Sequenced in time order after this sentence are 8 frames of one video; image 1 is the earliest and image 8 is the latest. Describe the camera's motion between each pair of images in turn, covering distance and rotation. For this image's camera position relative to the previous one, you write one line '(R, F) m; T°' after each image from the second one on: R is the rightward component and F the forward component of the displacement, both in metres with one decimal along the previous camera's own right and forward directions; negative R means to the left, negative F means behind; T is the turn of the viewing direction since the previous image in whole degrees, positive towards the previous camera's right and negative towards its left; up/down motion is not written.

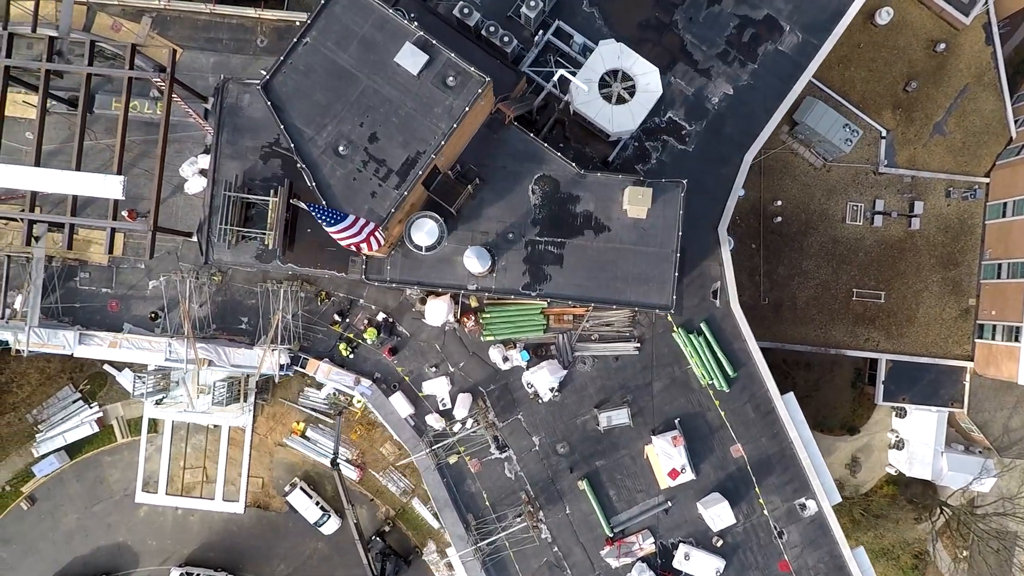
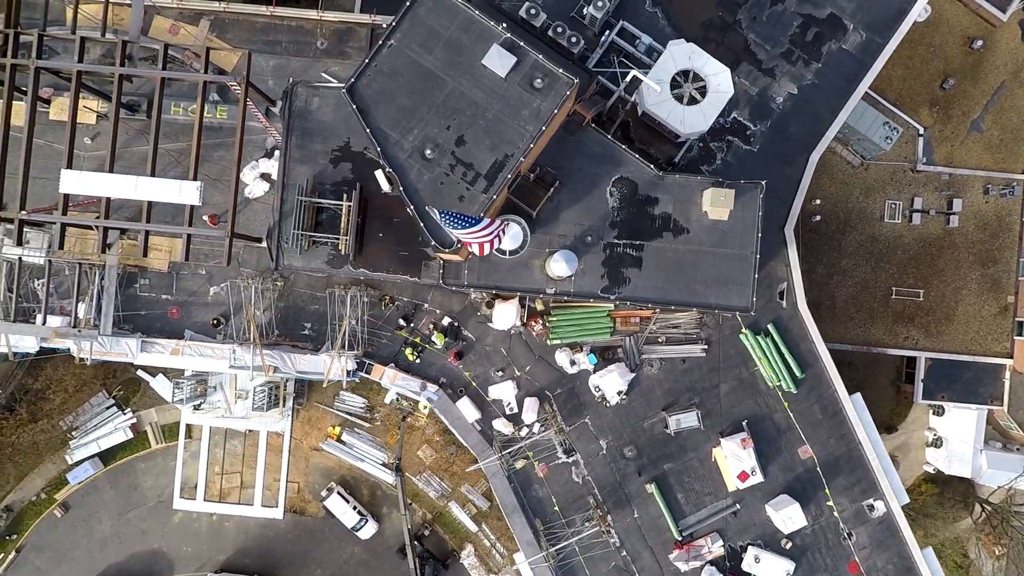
(-3.1, +0.2) m; 0°
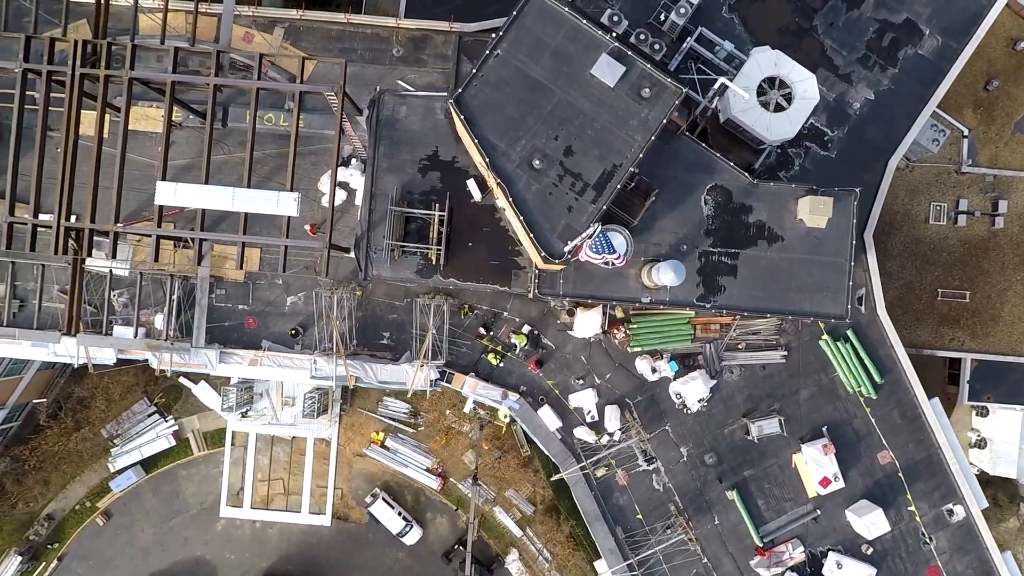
(-3.7, +0.1) m; 0°
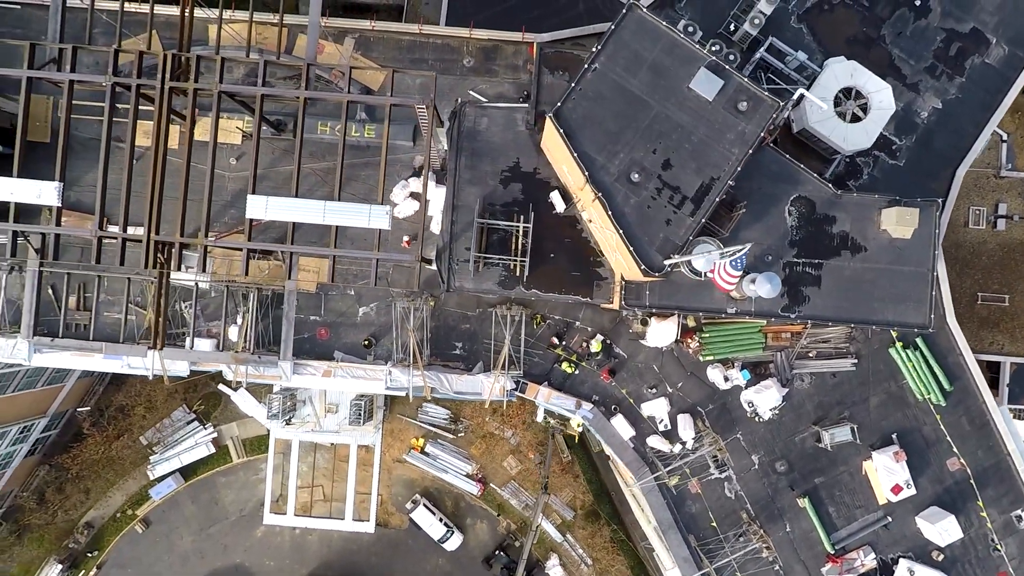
(-3.4, 0.0) m; 0°
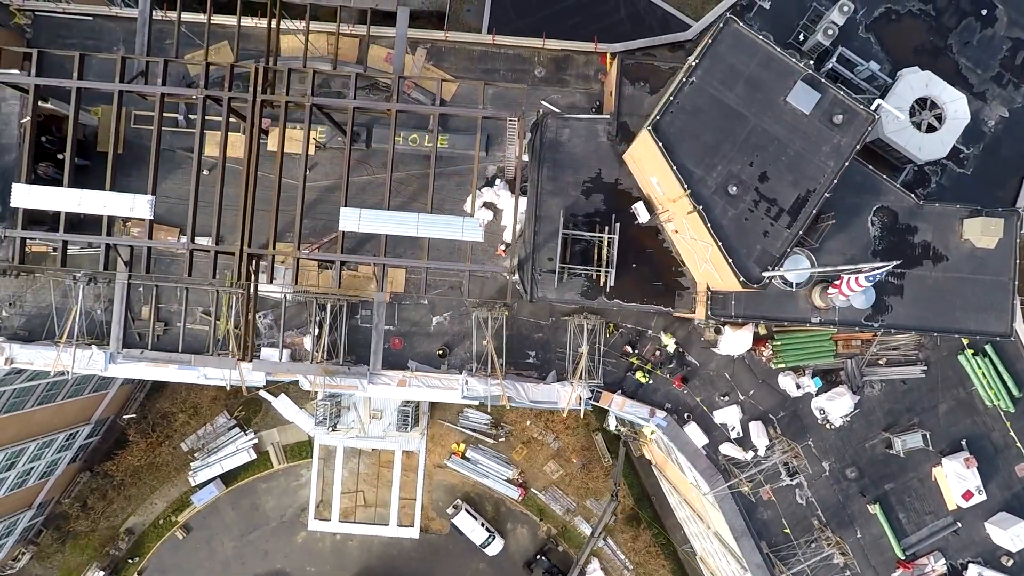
(-3.4, -0.1) m; 0°
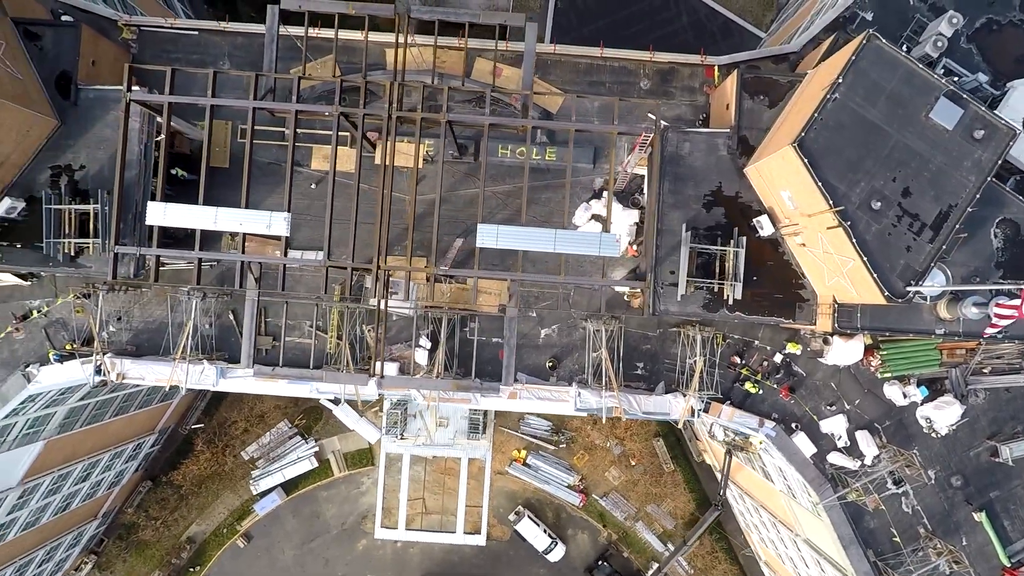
(-5.0, -0.1) m; 0°
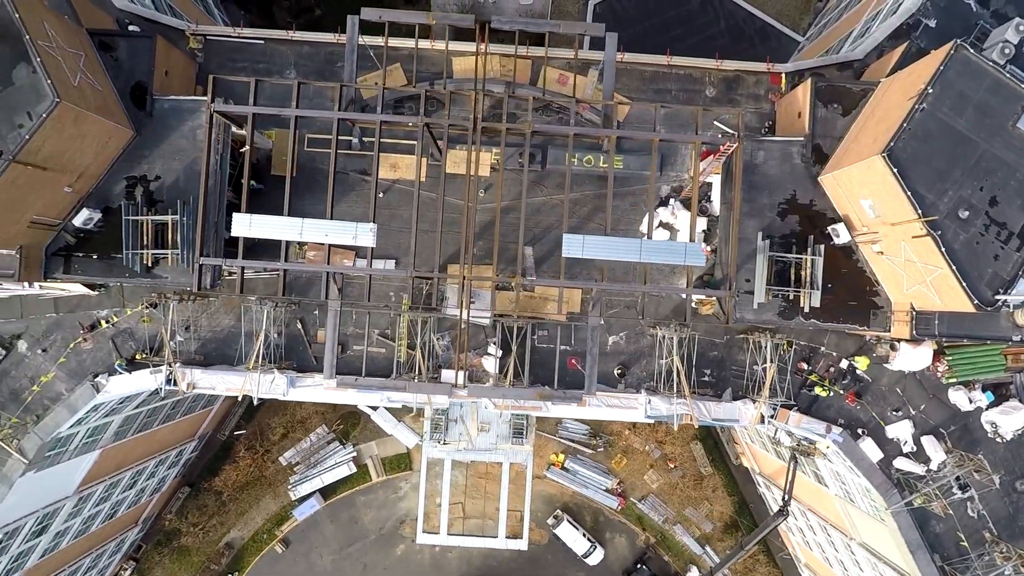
(-3.2, -0.1) m; 0°
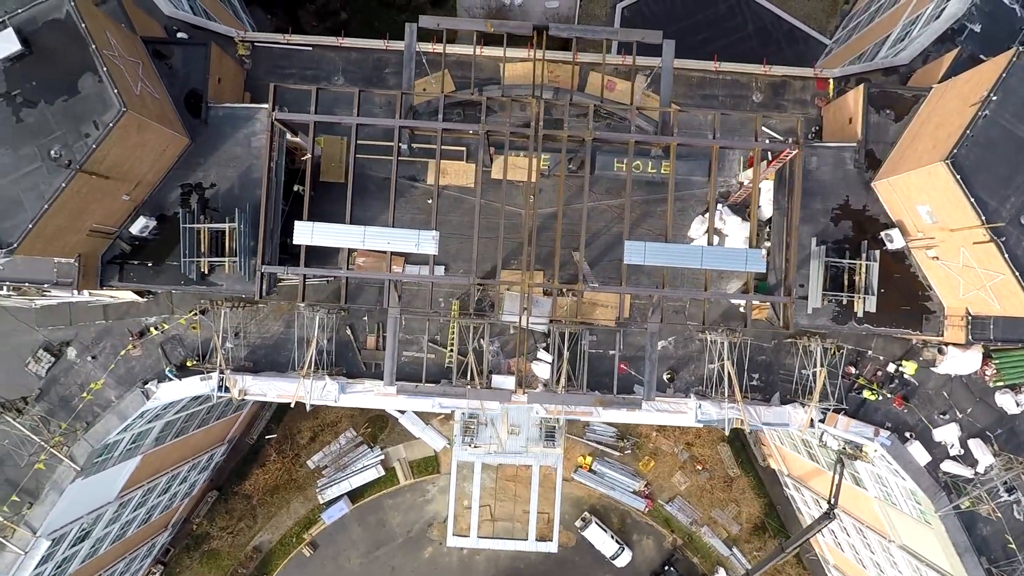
(-2.3, -0.1) m; 0°
